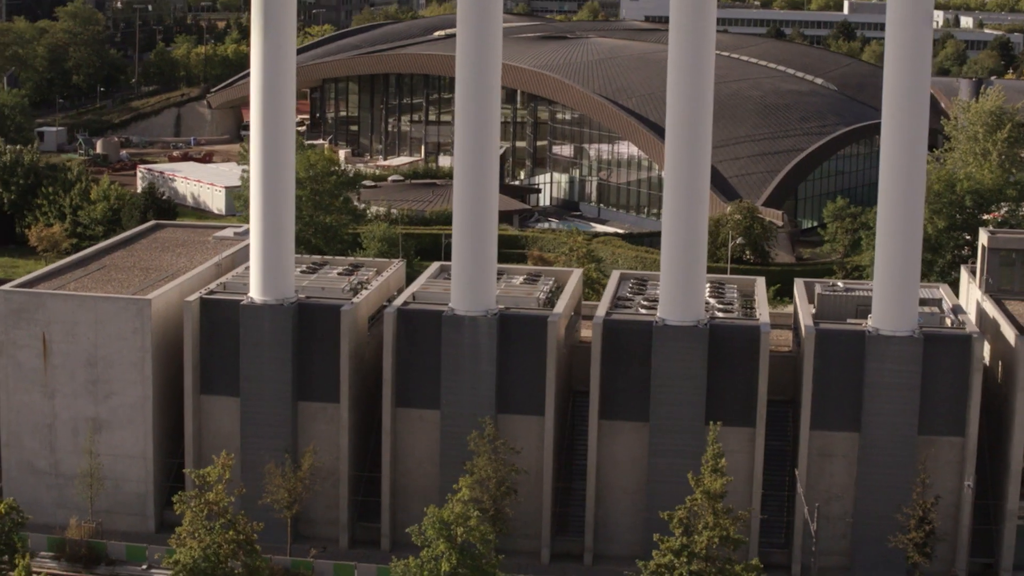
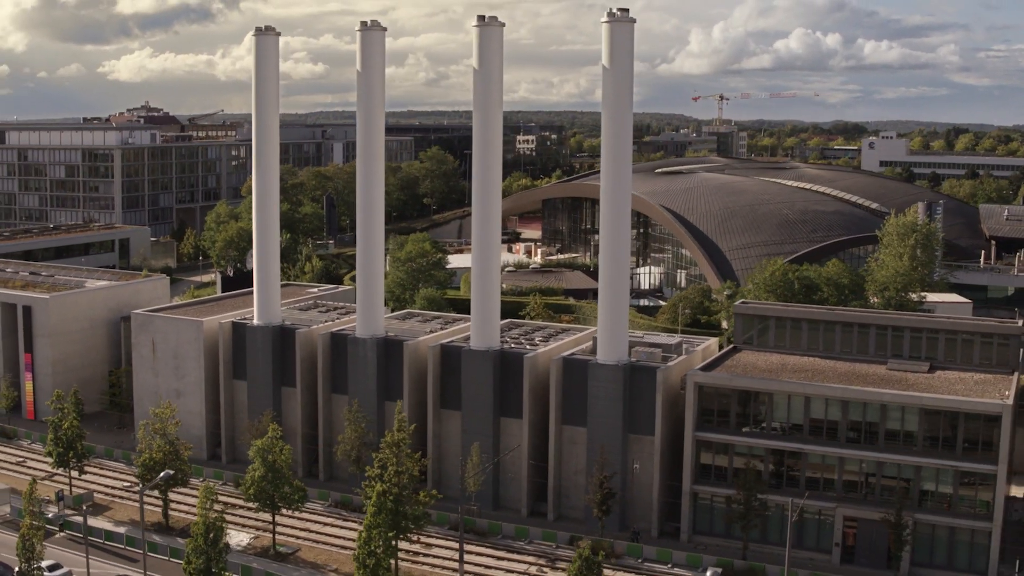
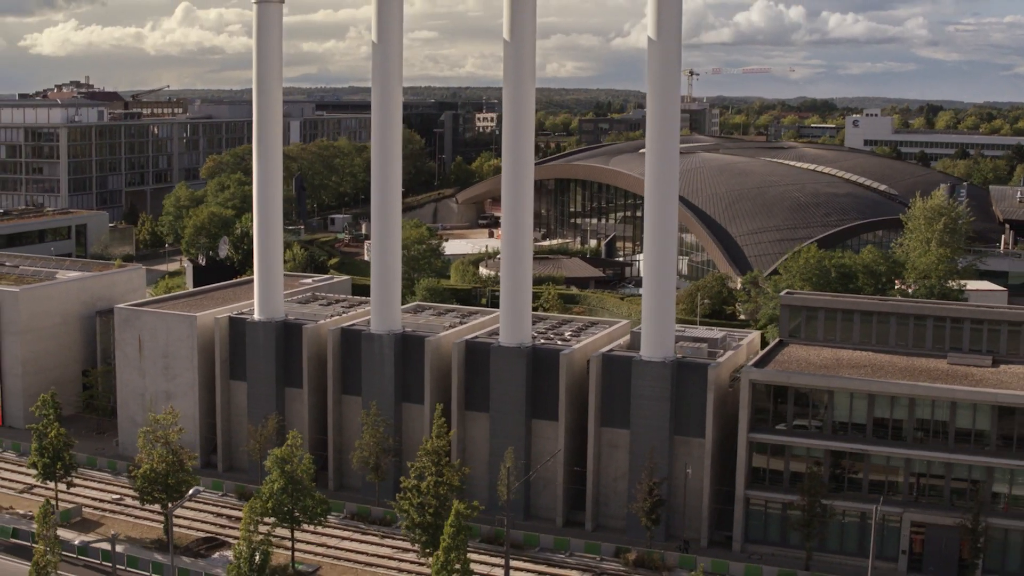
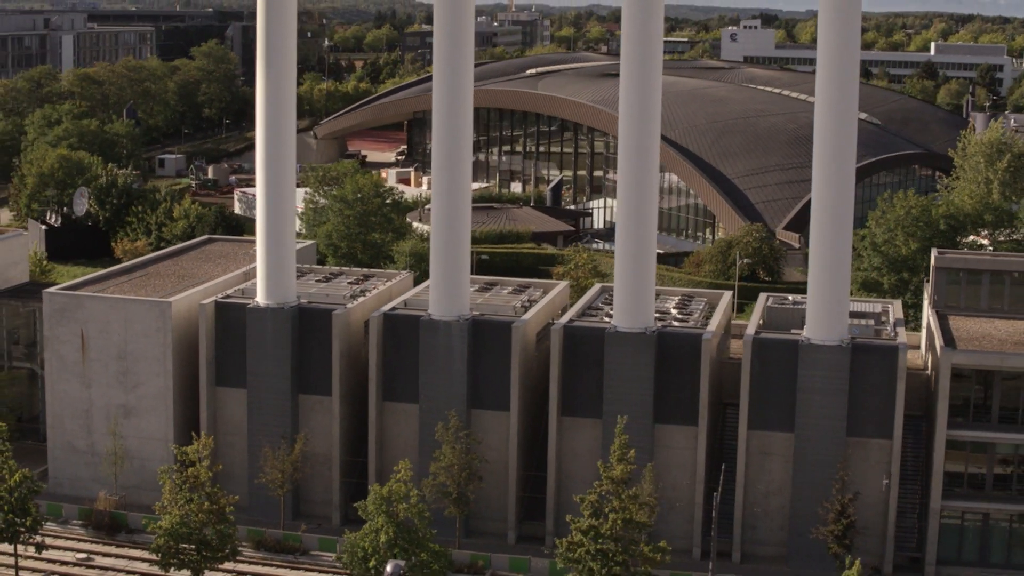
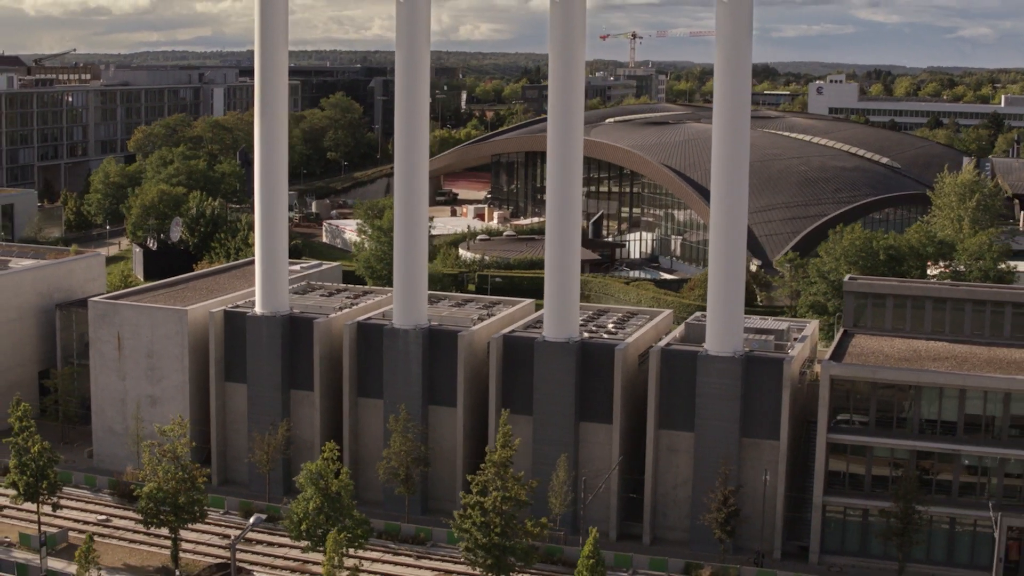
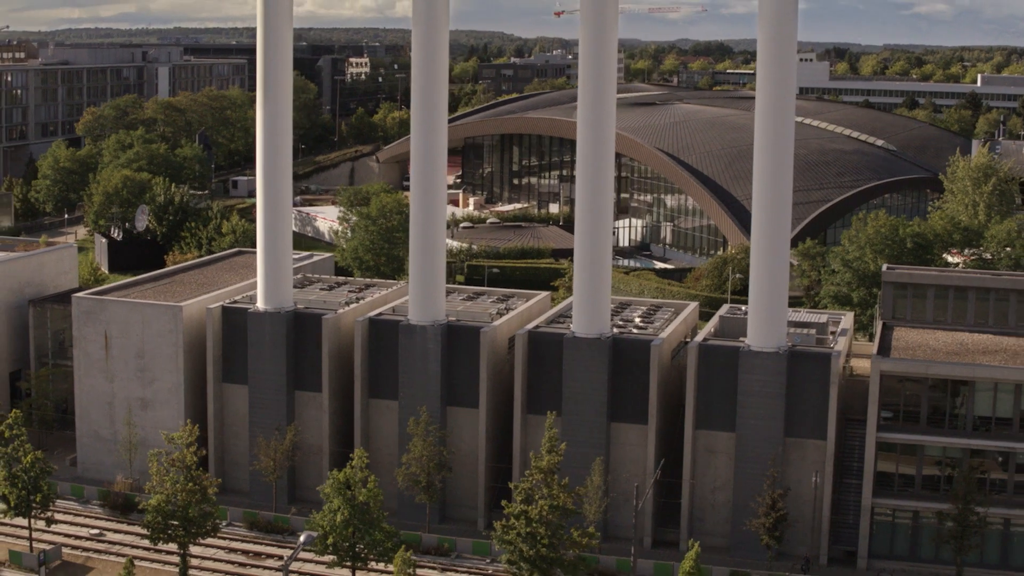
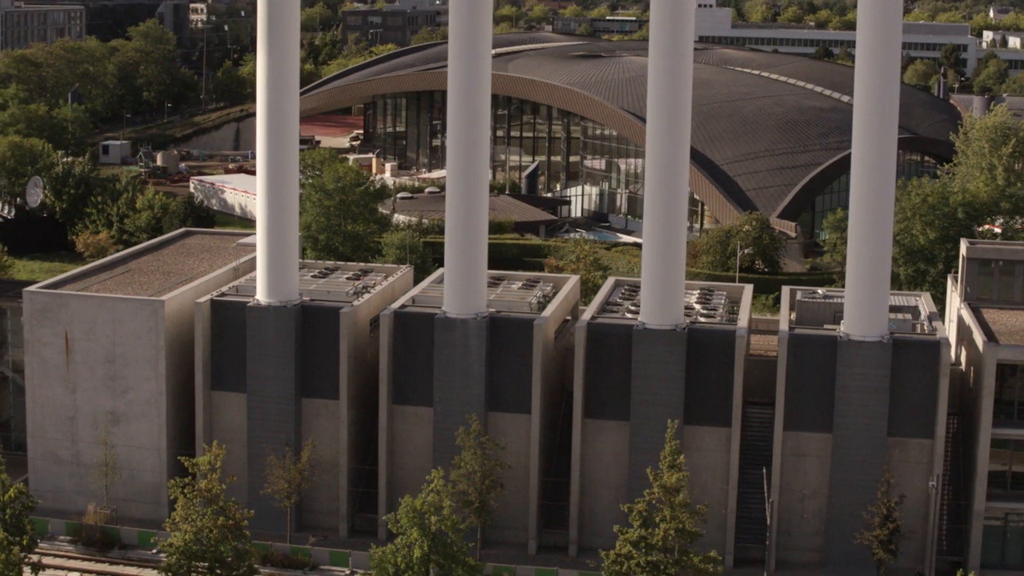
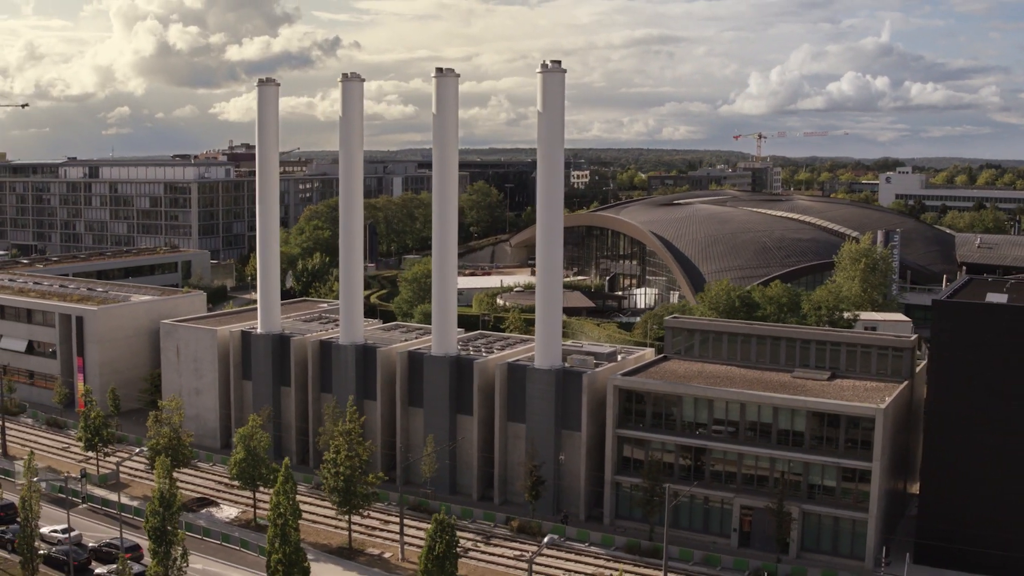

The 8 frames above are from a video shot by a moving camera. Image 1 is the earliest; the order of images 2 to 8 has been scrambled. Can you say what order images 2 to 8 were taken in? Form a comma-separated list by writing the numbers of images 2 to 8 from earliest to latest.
7, 4, 6, 5, 3, 2, 8
